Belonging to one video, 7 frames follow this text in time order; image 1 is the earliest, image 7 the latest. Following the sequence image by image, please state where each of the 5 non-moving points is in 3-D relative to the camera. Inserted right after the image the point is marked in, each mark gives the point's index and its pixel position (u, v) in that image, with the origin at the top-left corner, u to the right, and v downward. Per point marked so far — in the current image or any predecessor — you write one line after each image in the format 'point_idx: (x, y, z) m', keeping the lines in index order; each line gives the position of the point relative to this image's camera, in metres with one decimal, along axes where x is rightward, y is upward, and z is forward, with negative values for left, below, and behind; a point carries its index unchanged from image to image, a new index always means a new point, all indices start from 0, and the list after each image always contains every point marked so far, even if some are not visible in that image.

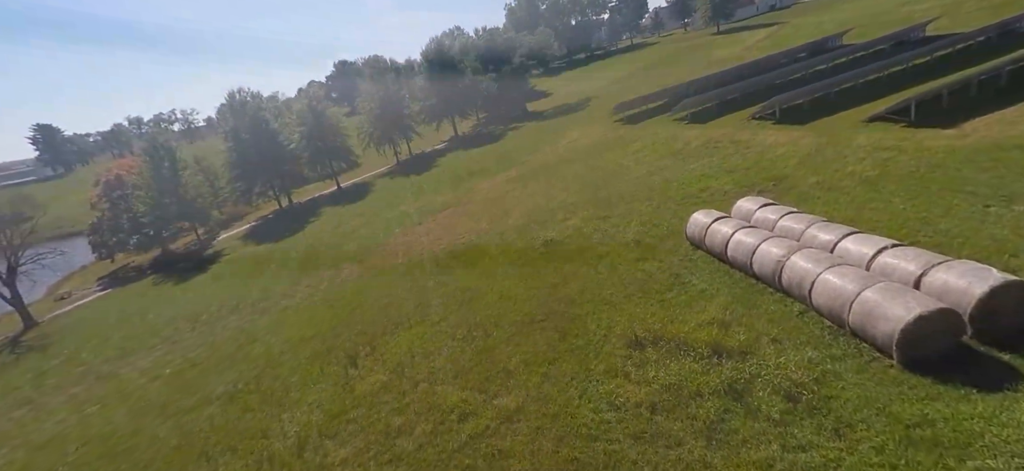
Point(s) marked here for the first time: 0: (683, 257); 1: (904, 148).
0: (+4.8, -0.7, +13.7) m
1: (+13.6, +3.0, +17.0) m
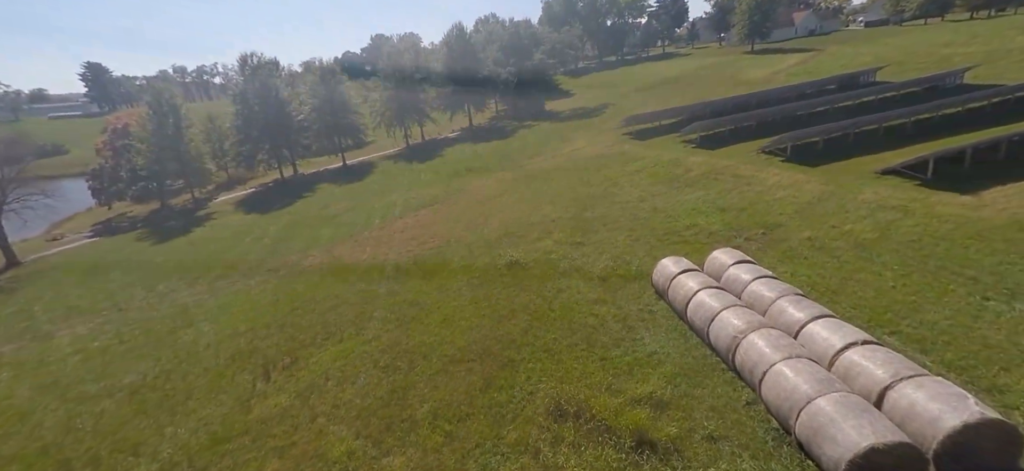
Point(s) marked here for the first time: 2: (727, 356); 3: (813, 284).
0: (+3.3, -1.9, +12.4) m
1: (+12.6, +0.8, +15.5) m
2: (+4.2, -2.4, +9.7) m
3: (+7.9, -1.3, +12.7) m
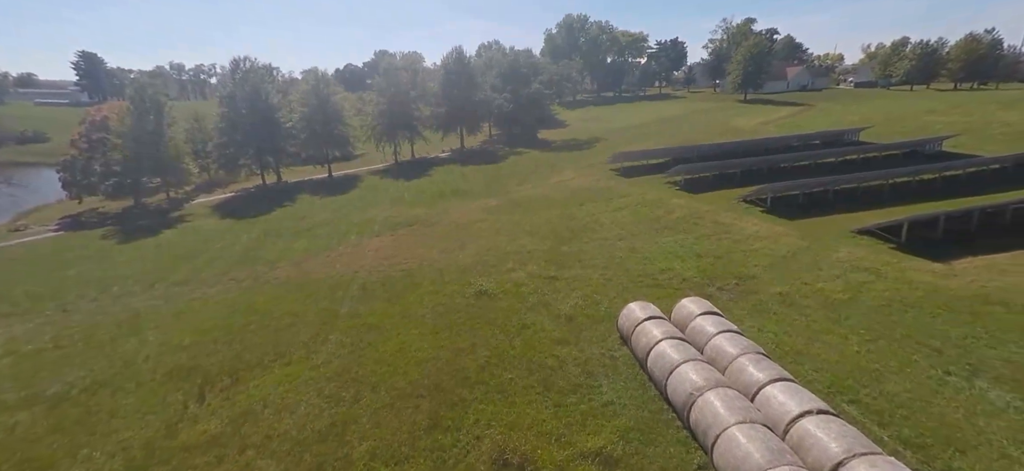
0: (+2.3, -2.9, +12.1) m
1: (+11.7, -1.2, +15.6) m
2: (+3.2, -3.4, +9.4) m
3: (+6.9, -2.7, +12.5) m
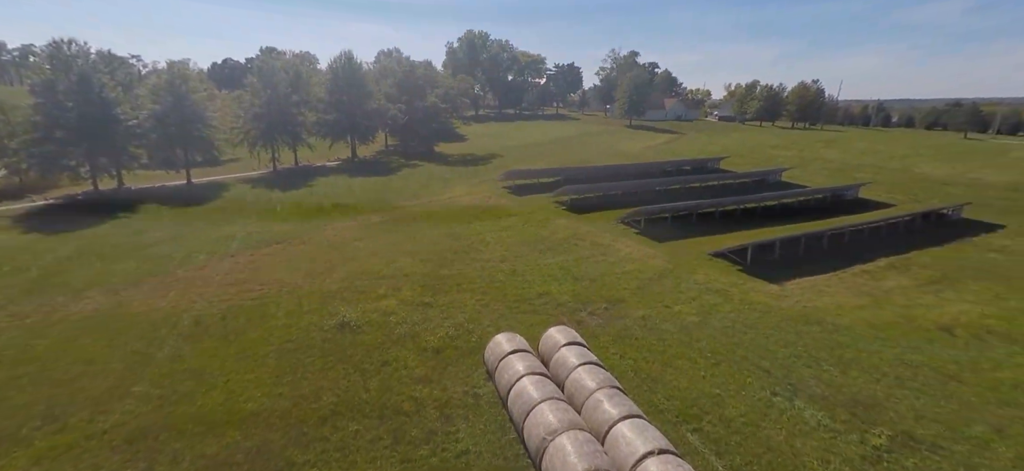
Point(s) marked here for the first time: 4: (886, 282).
0: (-1.0, -3.6, +11.5) m
1: (+7.5, -2.2, +16.8) m
2: (+0.5, -4.1, +9.0) m
3: (+3.4, -3.5, +12.9) m
4: (+14.2, -1.8, +18.6) m
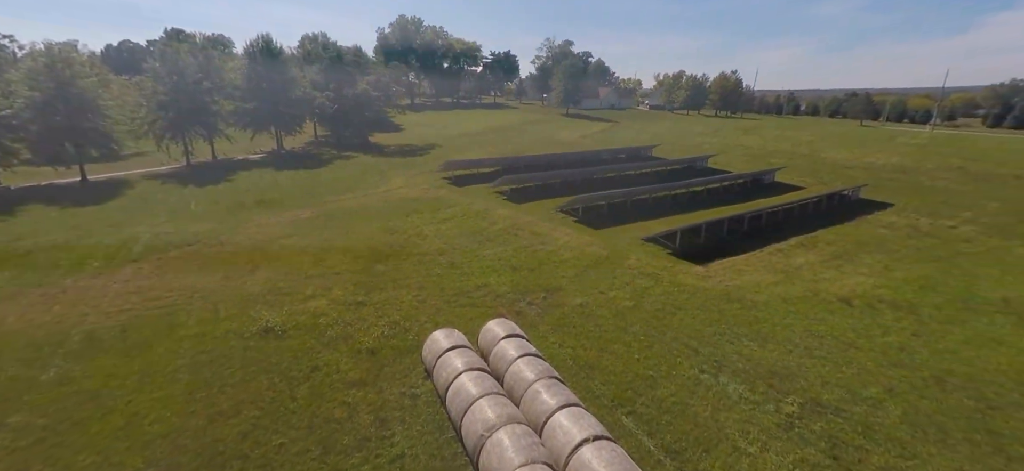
0: (-2.4, -3.5, +11.2) m
1: (+5.3, -1.7, +17.4) m
2: (-0.7, -4.0, +8.9) m
3: (+1.7, -3.2, +13.0) m
4: (+11.7, -1.1, +20.0) m
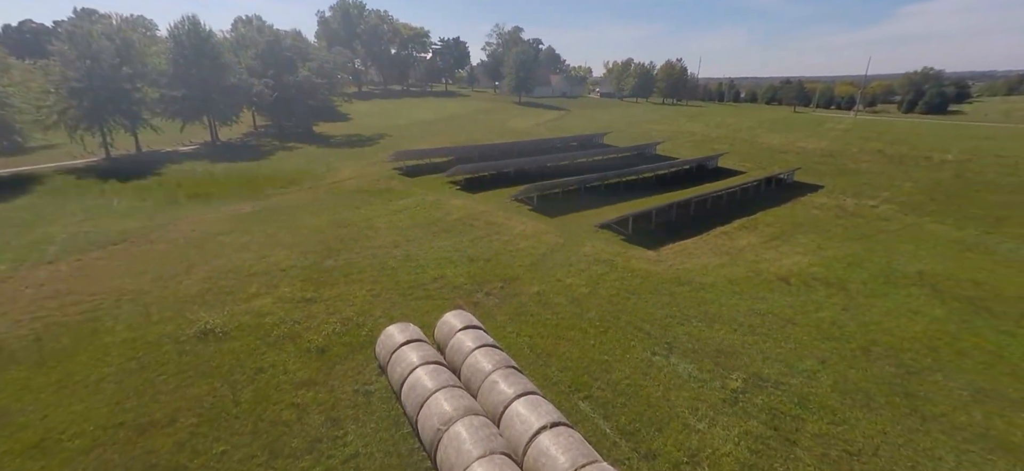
0: (-3.4, -3.4, +10.9) m
1: (+3.7, -1.2, +17.7) m
2: (-1.5, -3.9, +8.7) m
3: (+0.6, -2.9, +13.1) m
4: (+9.8, -0.3, +20.8) m
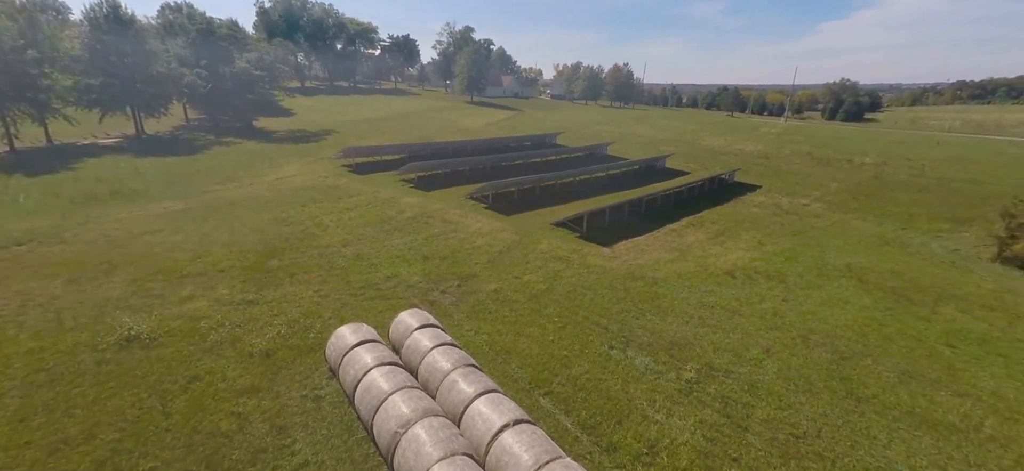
0: (-4.2, -3.2, +10.1) m
1: (+2.1, -1.0, +17.6) m
2: (-2.1, -3.7, +8.2) m
3: (-0.5, -2.7, +12.7) m
4: (+8.0, 0.0, +21.3) m
